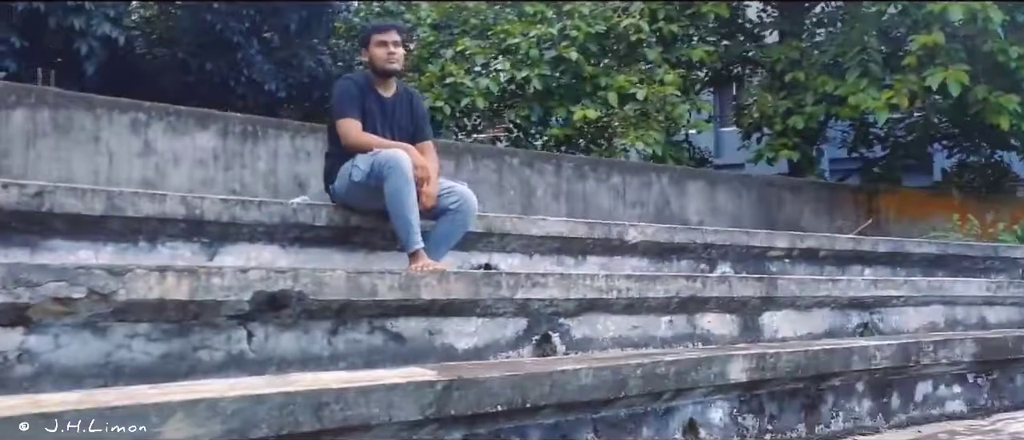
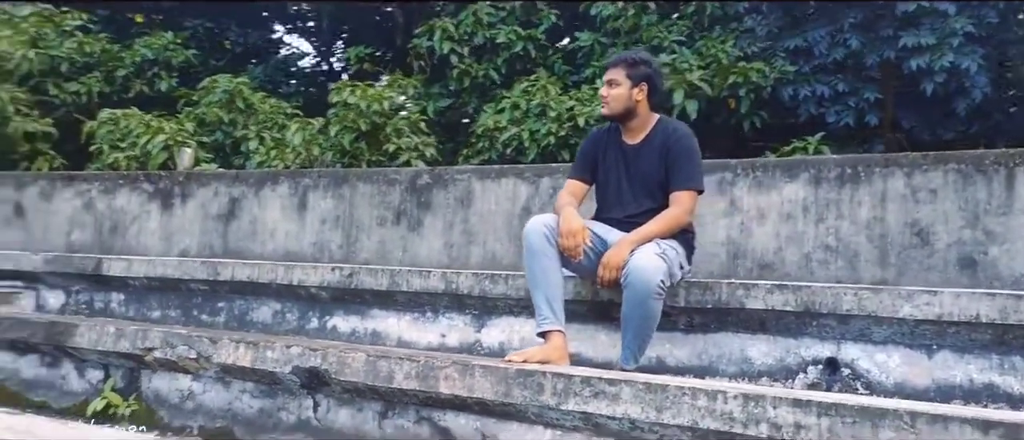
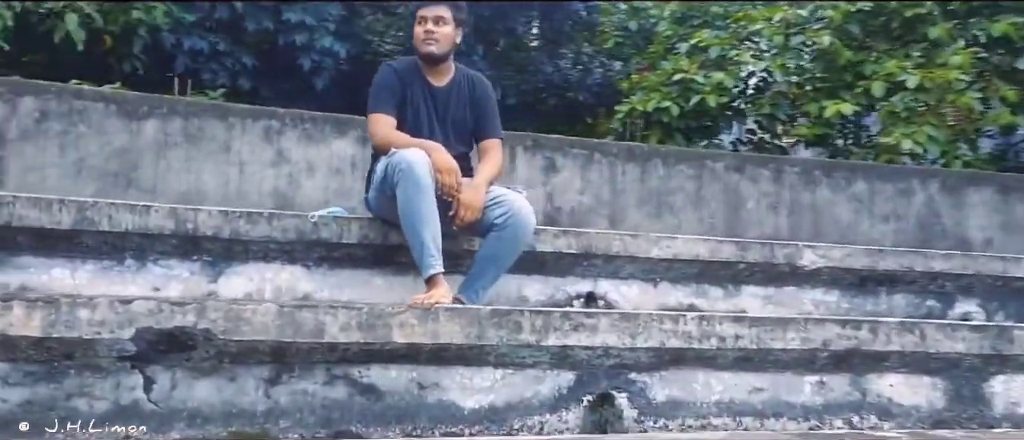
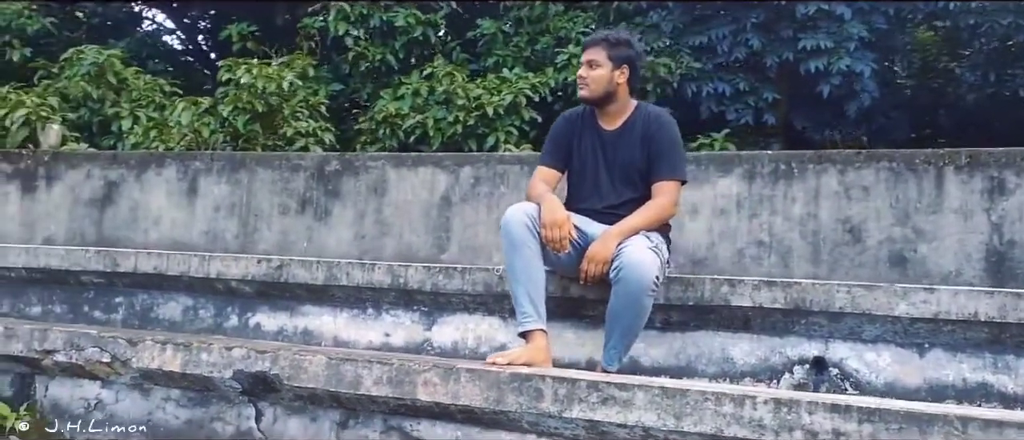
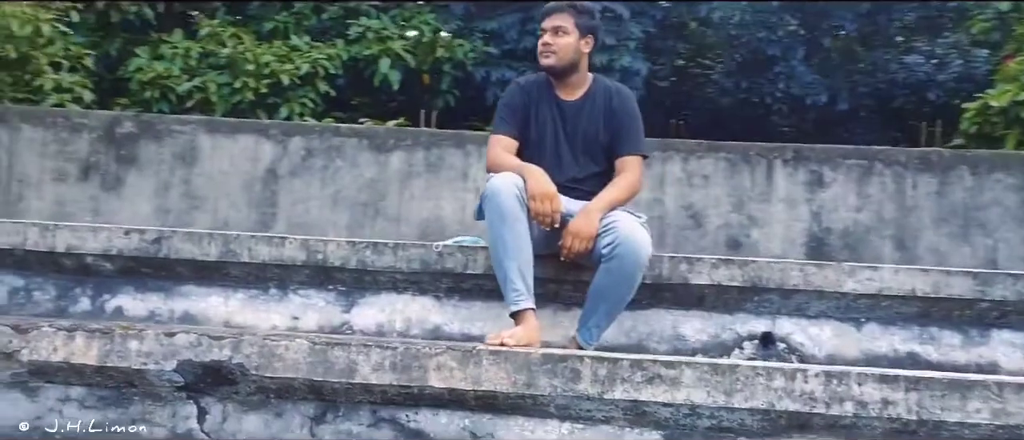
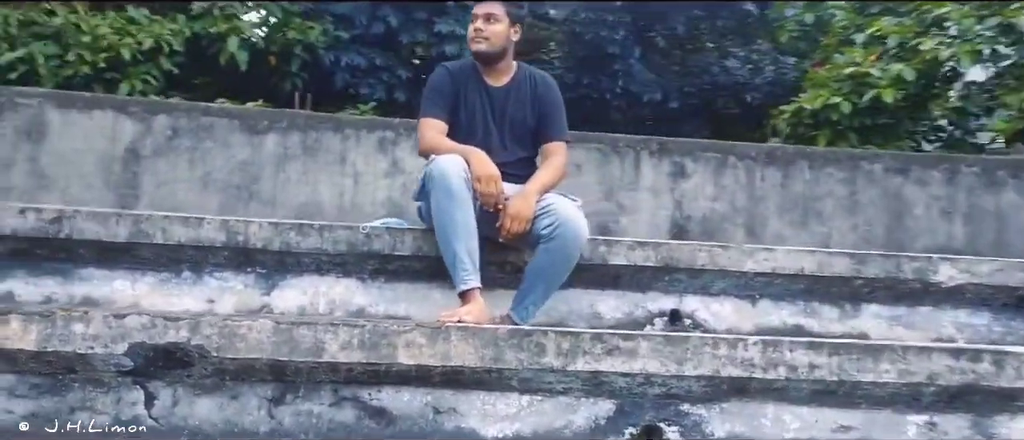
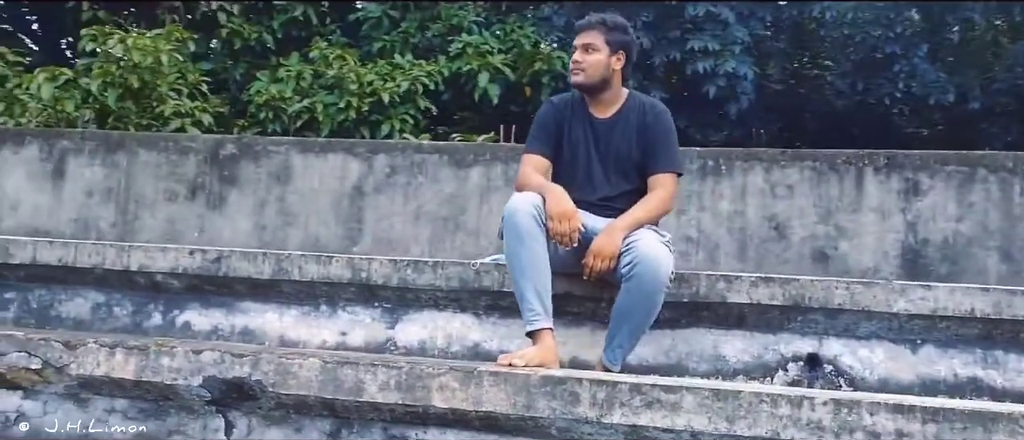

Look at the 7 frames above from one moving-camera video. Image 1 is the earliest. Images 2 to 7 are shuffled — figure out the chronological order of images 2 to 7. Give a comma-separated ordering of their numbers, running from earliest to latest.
3, 6, 5, 7, 4, 2
